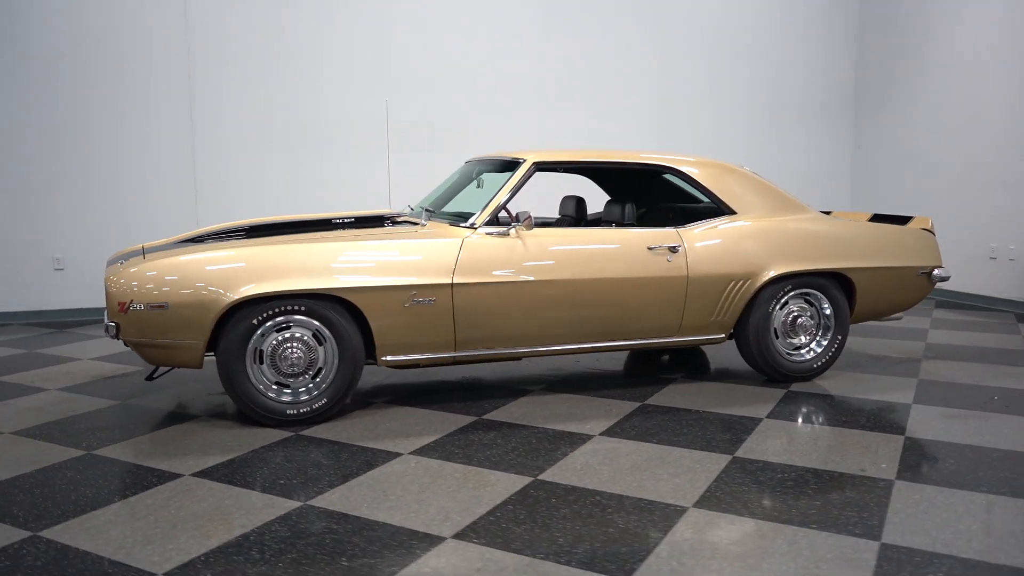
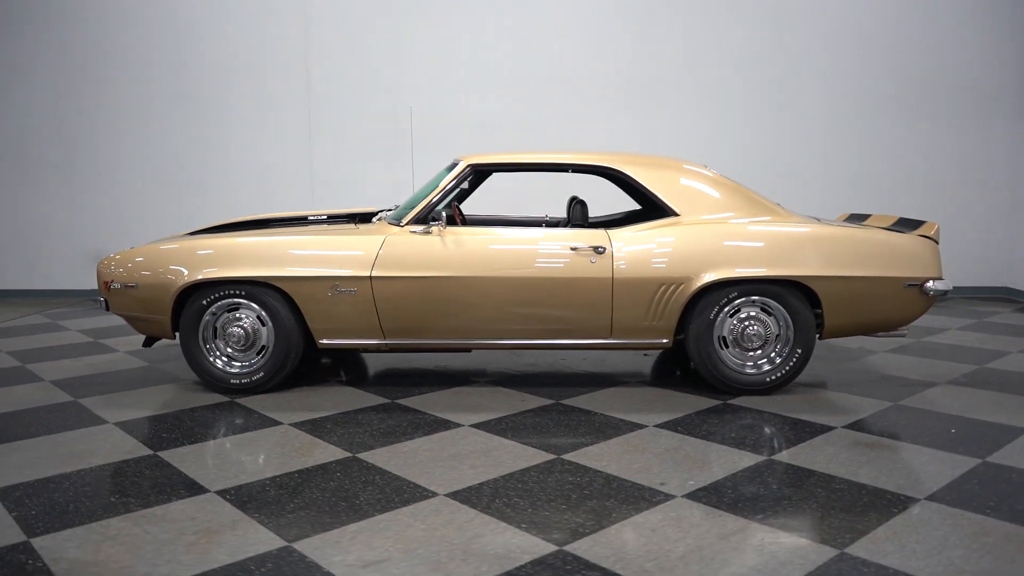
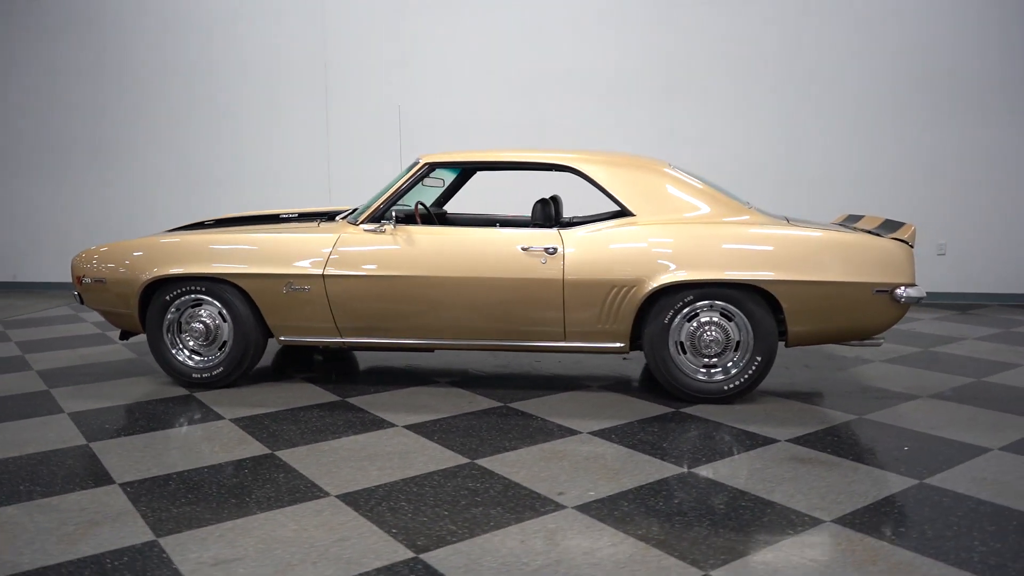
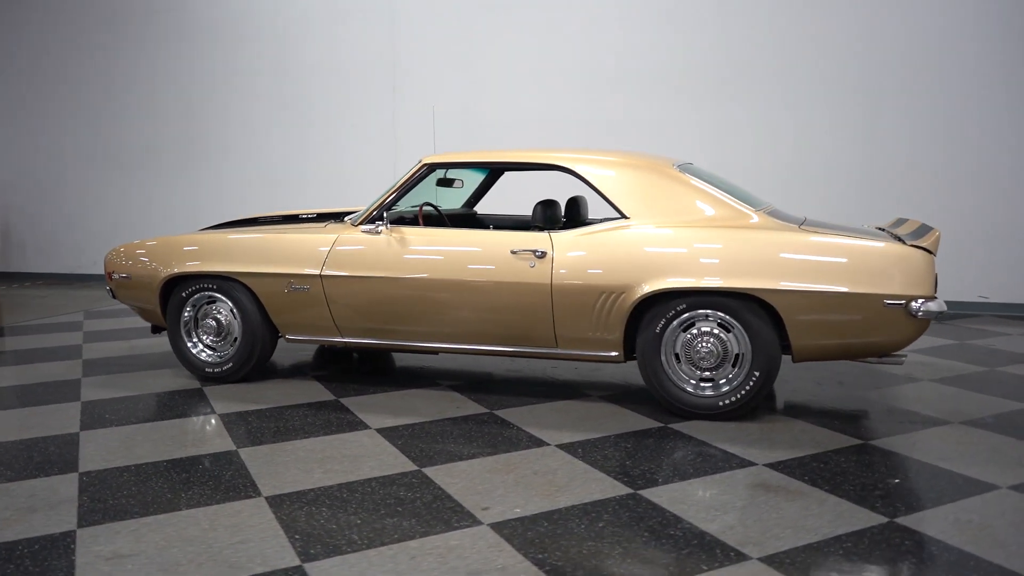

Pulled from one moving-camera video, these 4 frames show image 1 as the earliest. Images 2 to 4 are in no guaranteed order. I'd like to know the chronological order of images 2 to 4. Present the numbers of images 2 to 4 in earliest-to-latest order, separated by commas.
2, 3, 4
